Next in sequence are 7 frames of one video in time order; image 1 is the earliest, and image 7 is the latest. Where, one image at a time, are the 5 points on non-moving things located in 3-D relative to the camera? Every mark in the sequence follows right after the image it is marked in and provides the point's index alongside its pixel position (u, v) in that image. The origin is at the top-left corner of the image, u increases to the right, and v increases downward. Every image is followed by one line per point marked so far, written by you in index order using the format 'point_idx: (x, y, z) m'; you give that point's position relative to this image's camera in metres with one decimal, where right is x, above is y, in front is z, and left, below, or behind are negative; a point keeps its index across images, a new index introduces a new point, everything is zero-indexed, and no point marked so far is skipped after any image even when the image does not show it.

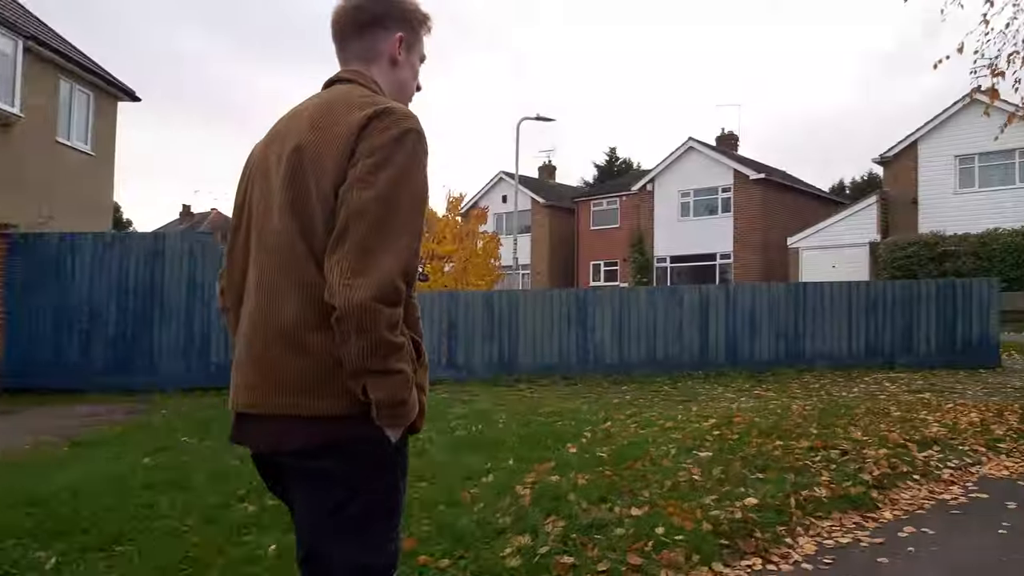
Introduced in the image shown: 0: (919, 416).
0: (+4.1, -1.3, +7.7) m
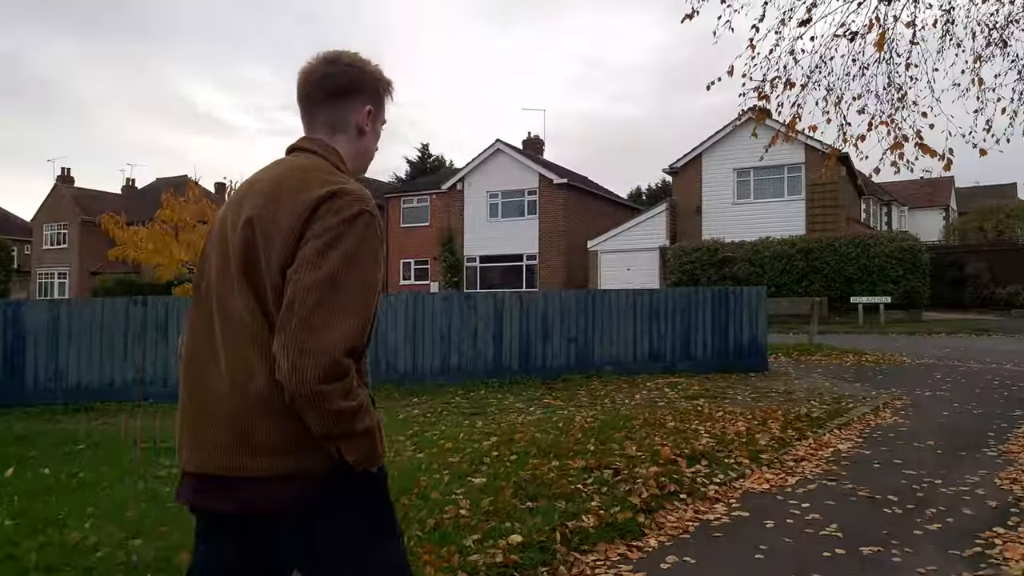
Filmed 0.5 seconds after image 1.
0: (+1.8, -1.4, +7.8) m
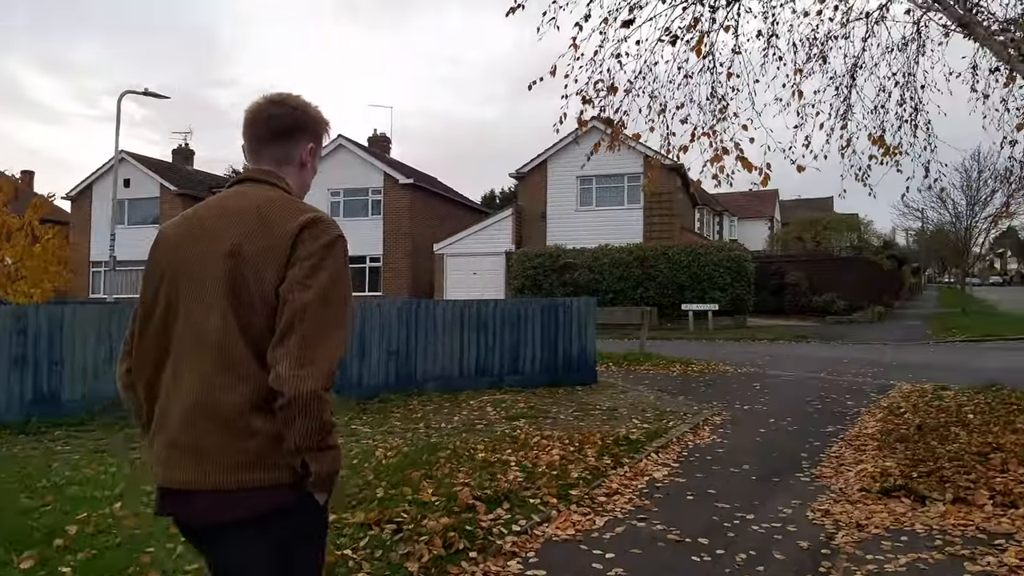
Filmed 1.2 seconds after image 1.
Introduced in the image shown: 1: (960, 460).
0: (-0.1, -1.6, +7.1) m
1: (+4.2, -1.6, +7.1) m
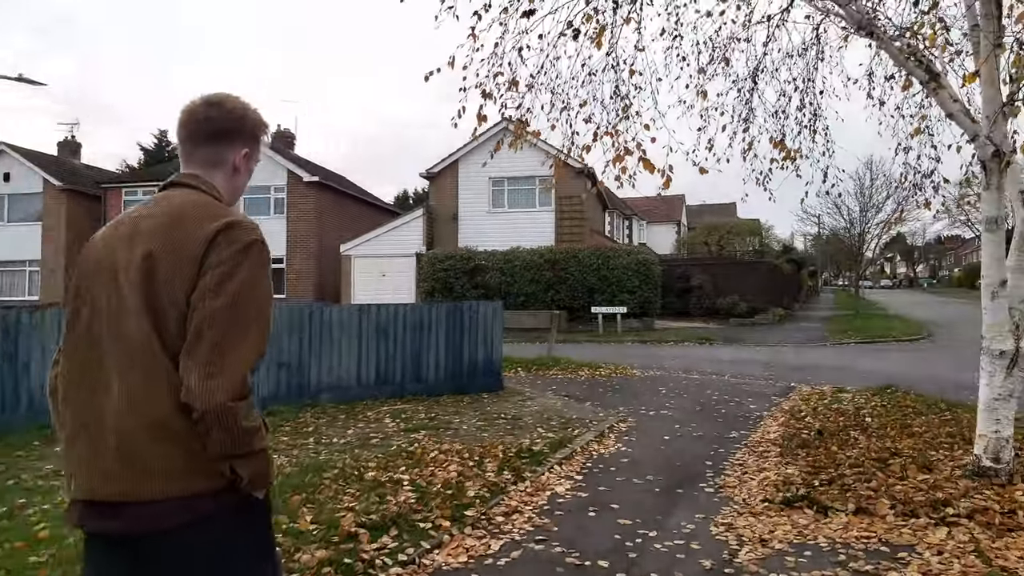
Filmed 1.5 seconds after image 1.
0: (-1.0, -1.6, +6.6) m
1: (+3.2, -1.7, +7.1) m
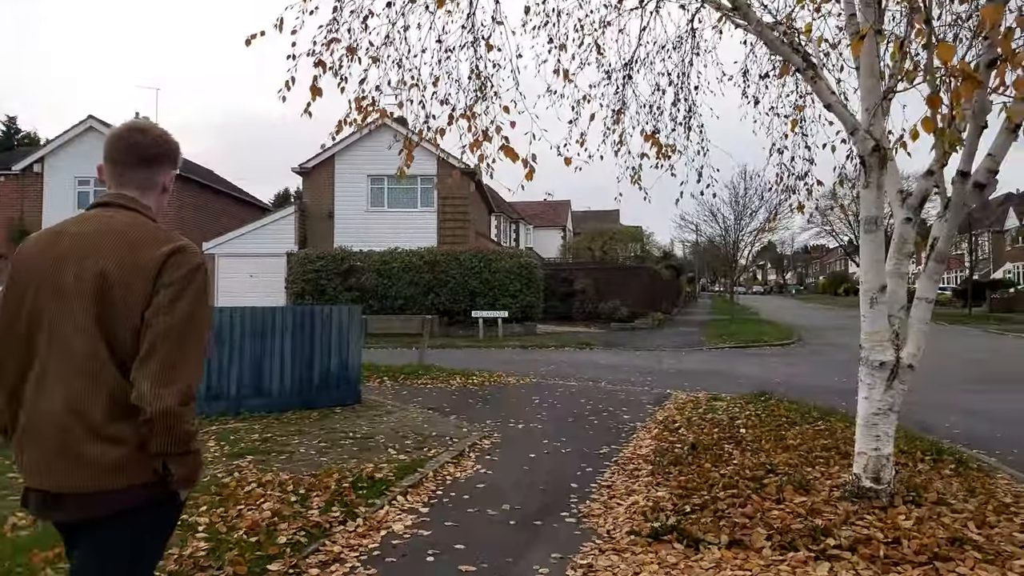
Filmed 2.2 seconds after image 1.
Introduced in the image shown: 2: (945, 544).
0: (-2.2, -1.6, +5.4) m
1: (+1.9, -1.7, +6.5) m
2: (+2.9, -1.7, +5.1) m
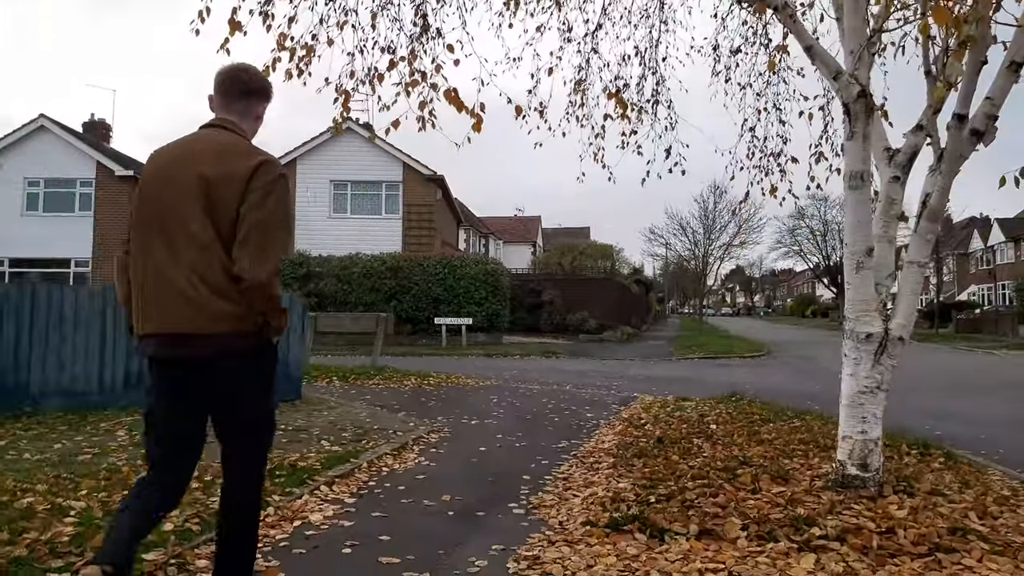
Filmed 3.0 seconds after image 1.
0: (-2.6, -1.3, +4.5) m
1: (+1.4, -1.4, +5.7) m
2: (+2.5, -1.4, +4.5) m
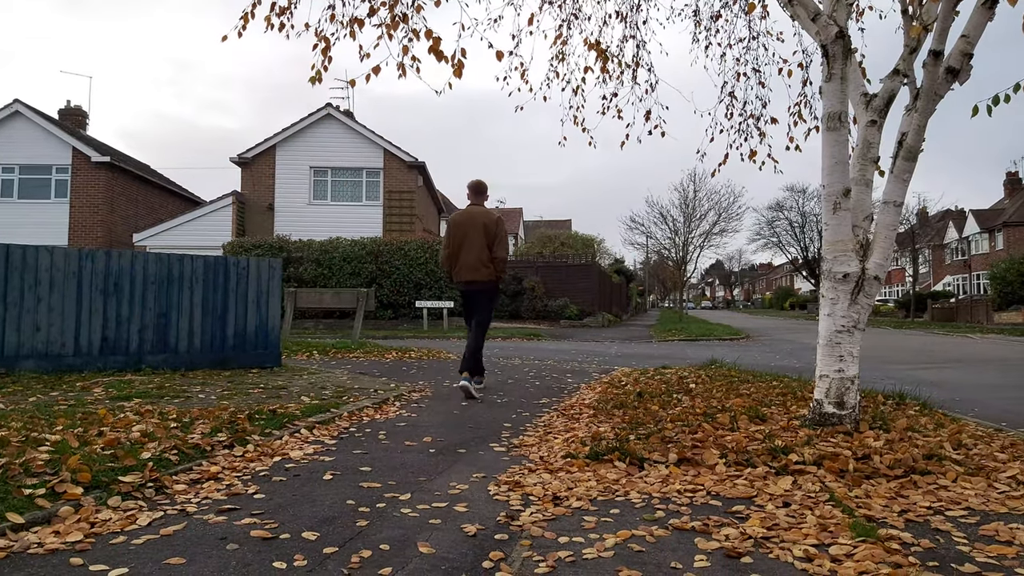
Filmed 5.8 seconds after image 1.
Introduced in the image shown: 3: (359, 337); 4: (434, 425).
0: (-2.7, -0.9, +4.4) m
1: (+1.3, -1.0, +5.8) m
2: (+2.4, -1.0, +4.5) m
3: (-2.9, -0.9, +14.7) m
4: (-0.6, -1.1, +6.1) m
